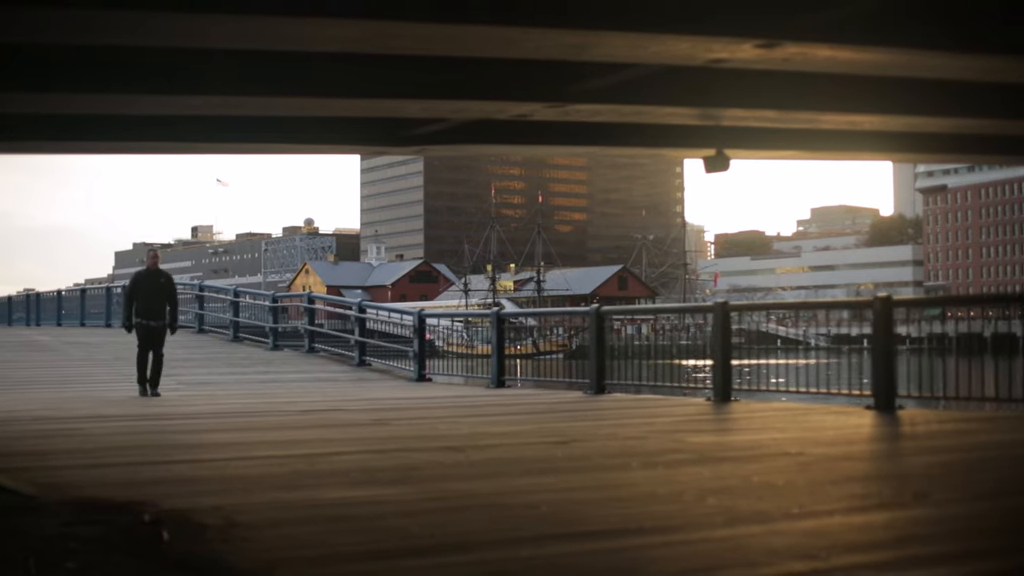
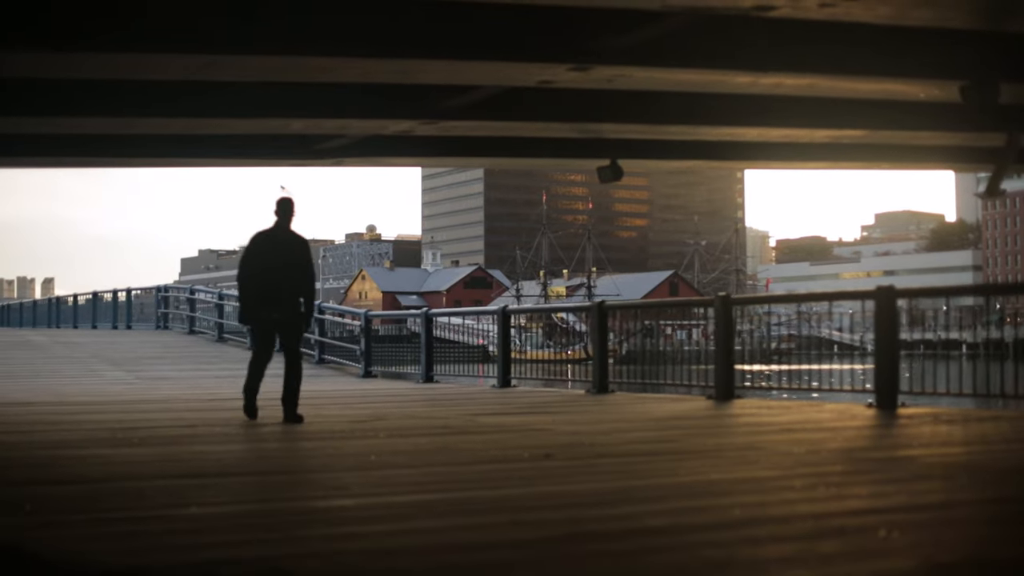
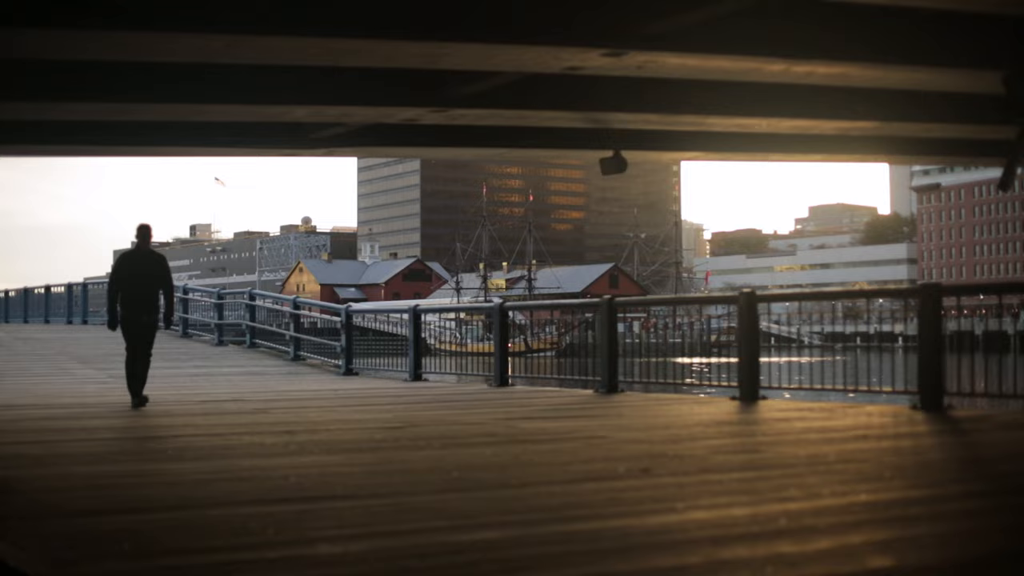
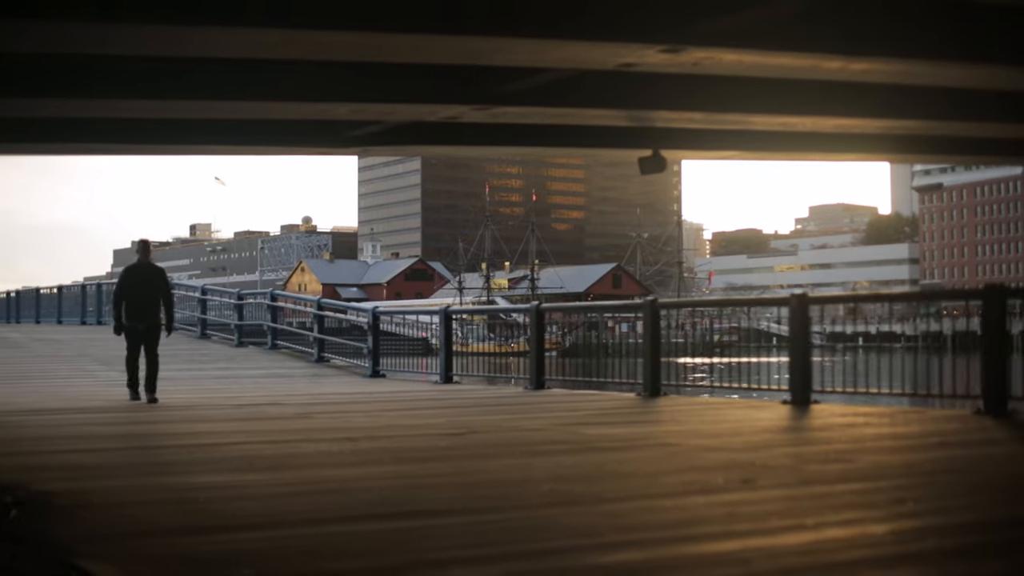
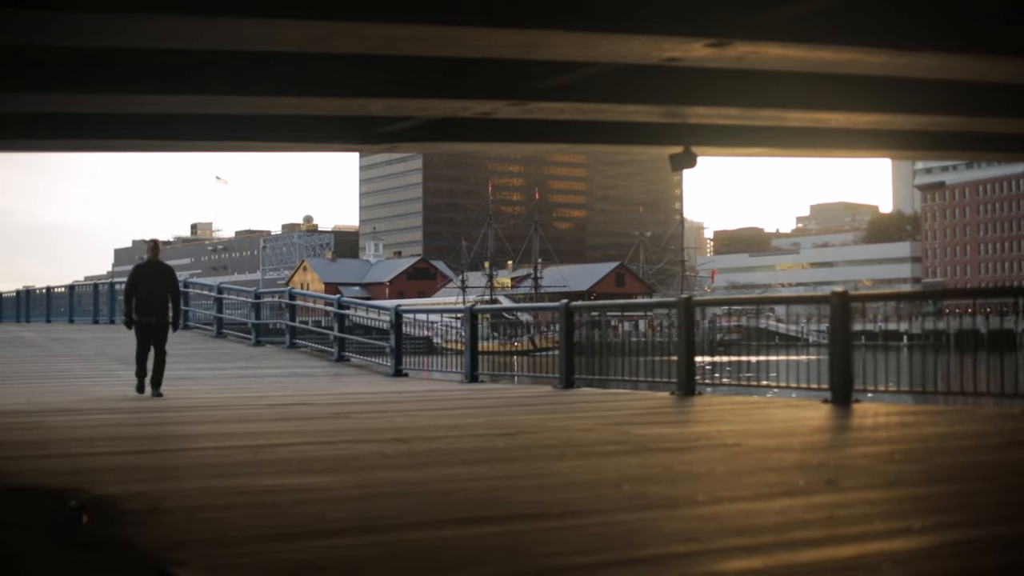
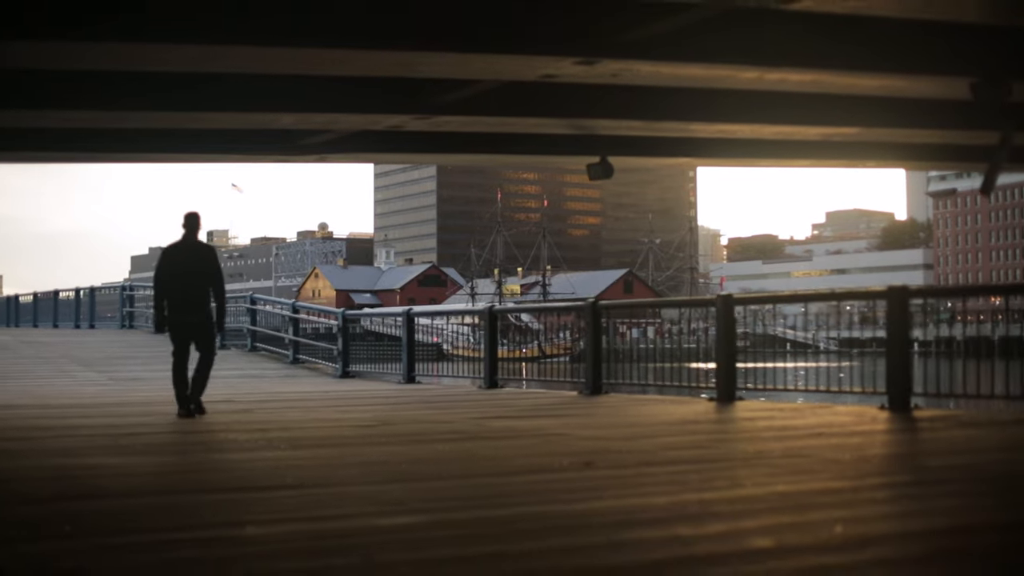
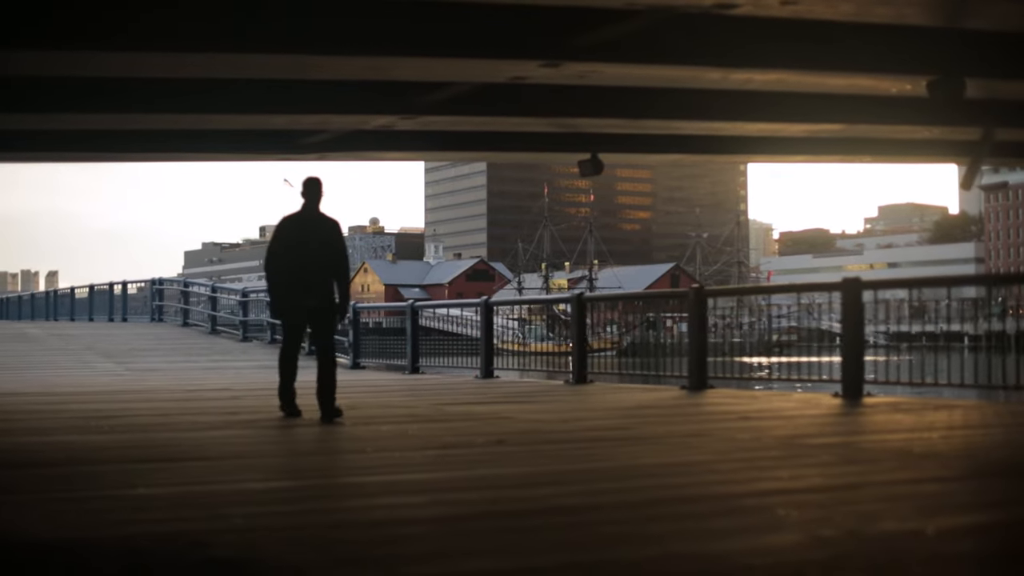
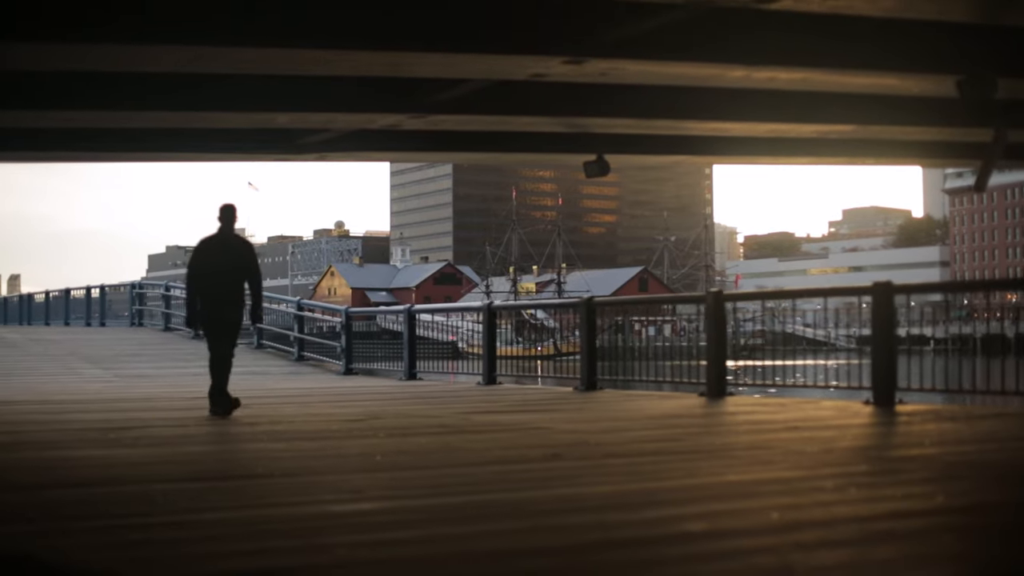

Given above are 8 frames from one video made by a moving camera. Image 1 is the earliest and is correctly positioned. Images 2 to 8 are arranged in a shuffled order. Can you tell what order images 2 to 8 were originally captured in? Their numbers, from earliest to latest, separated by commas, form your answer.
5, 4, 3, 6, 8, 2, 7
